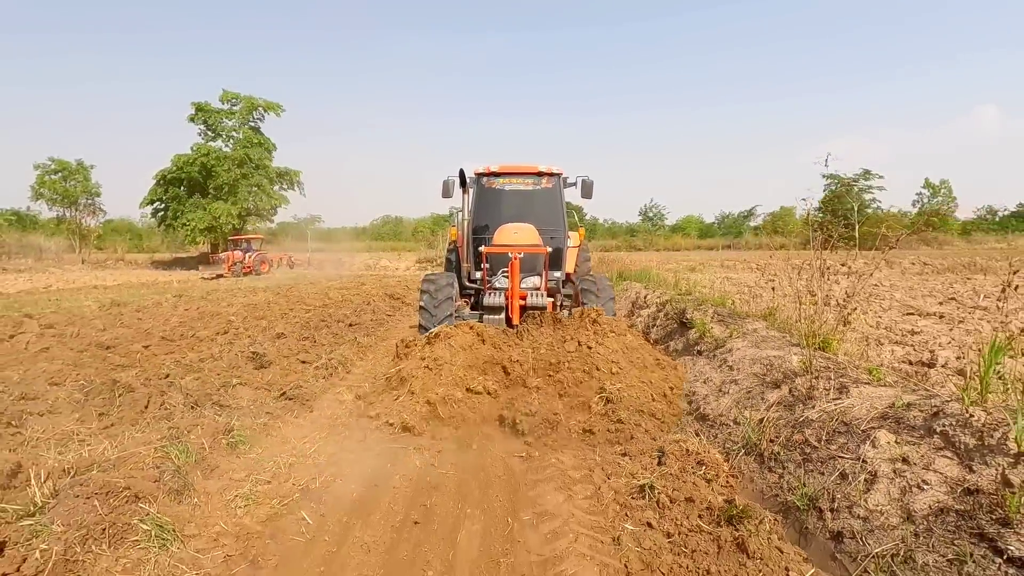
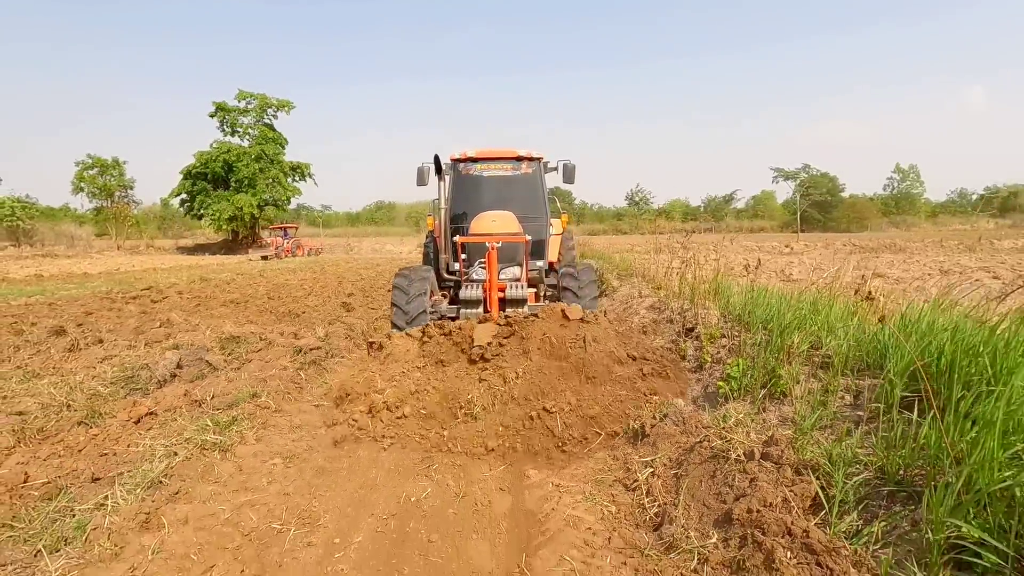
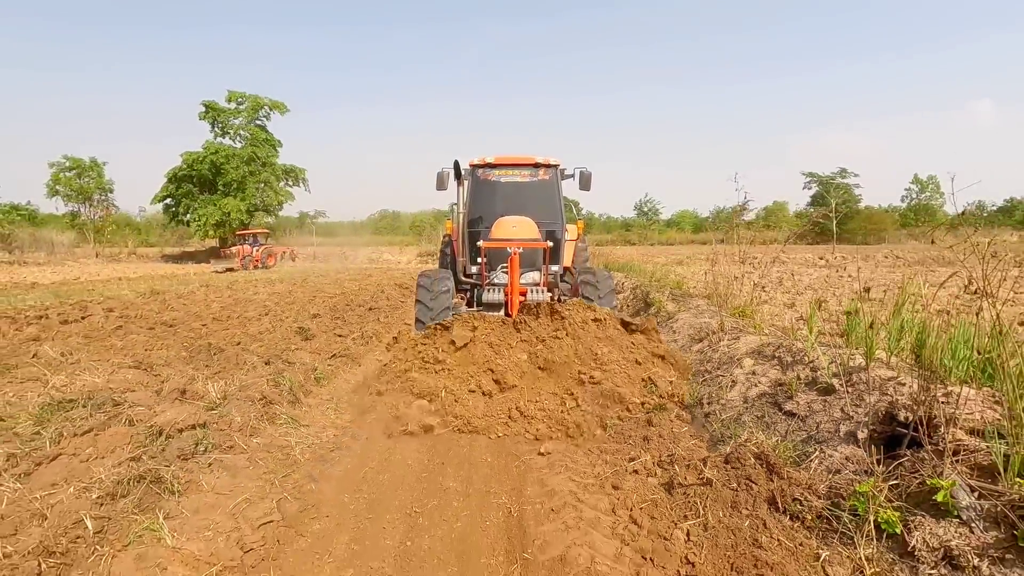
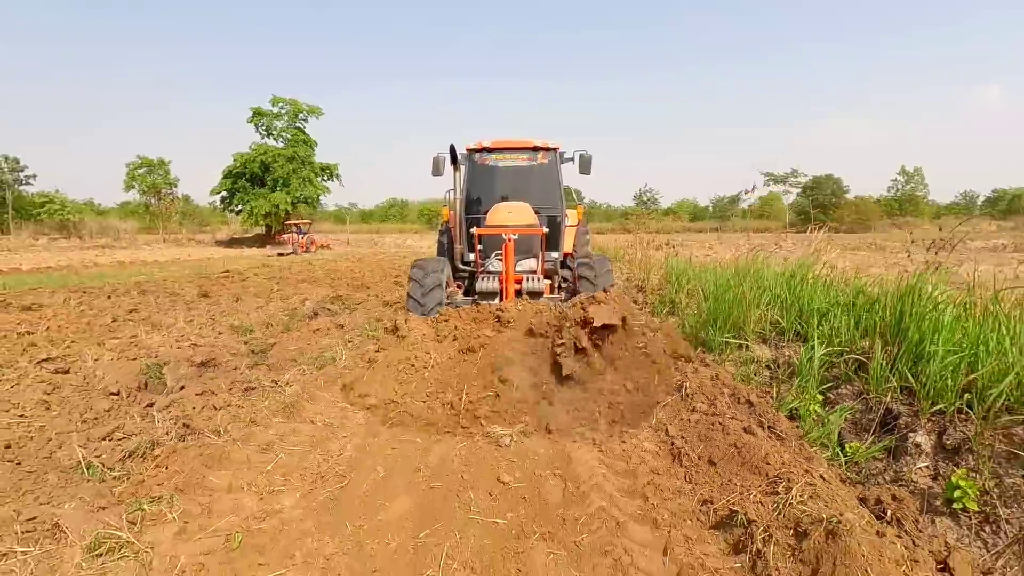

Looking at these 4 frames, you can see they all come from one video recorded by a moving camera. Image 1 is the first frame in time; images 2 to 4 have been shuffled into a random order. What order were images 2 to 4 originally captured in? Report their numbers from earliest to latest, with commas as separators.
3, 2, 4
